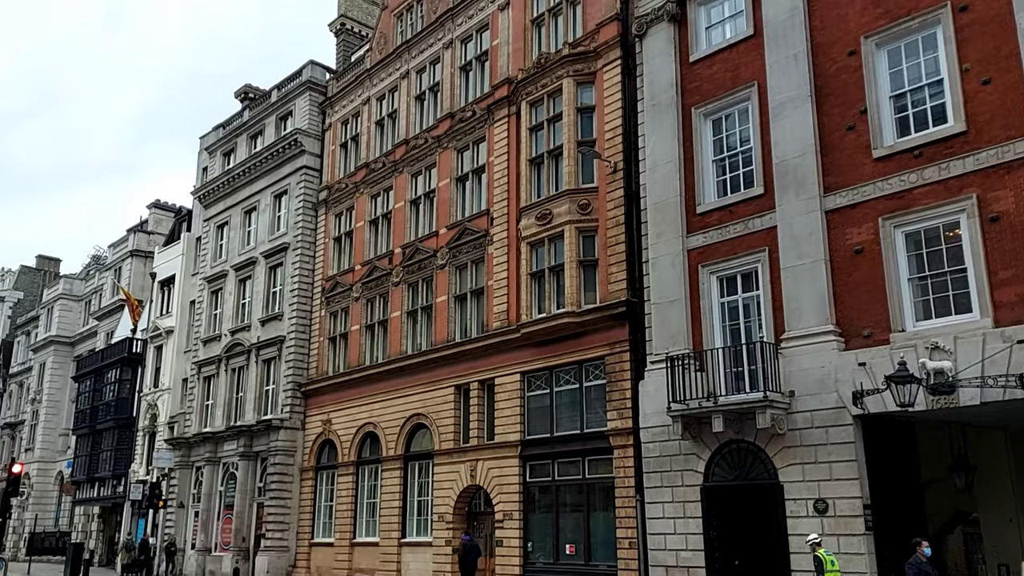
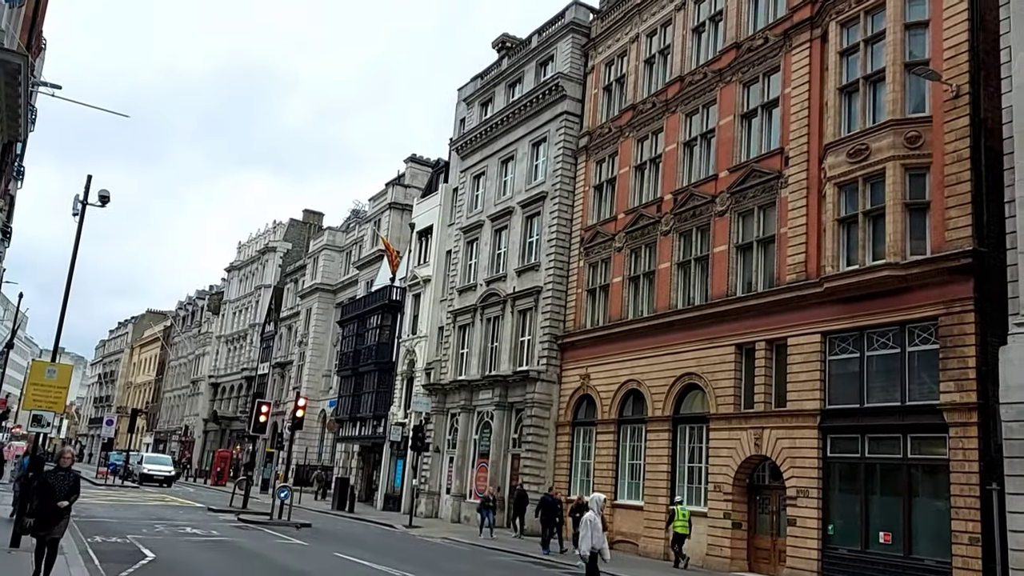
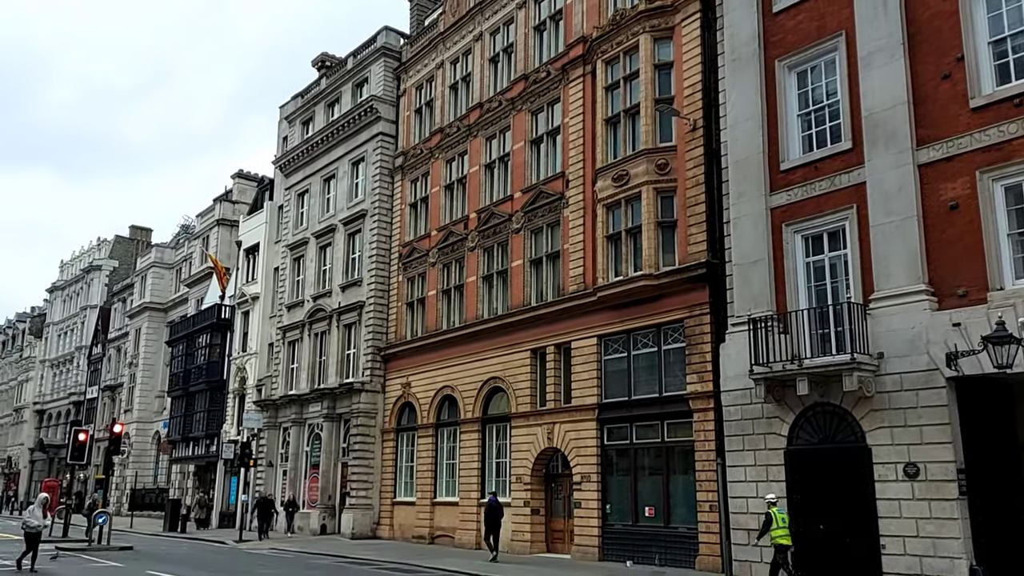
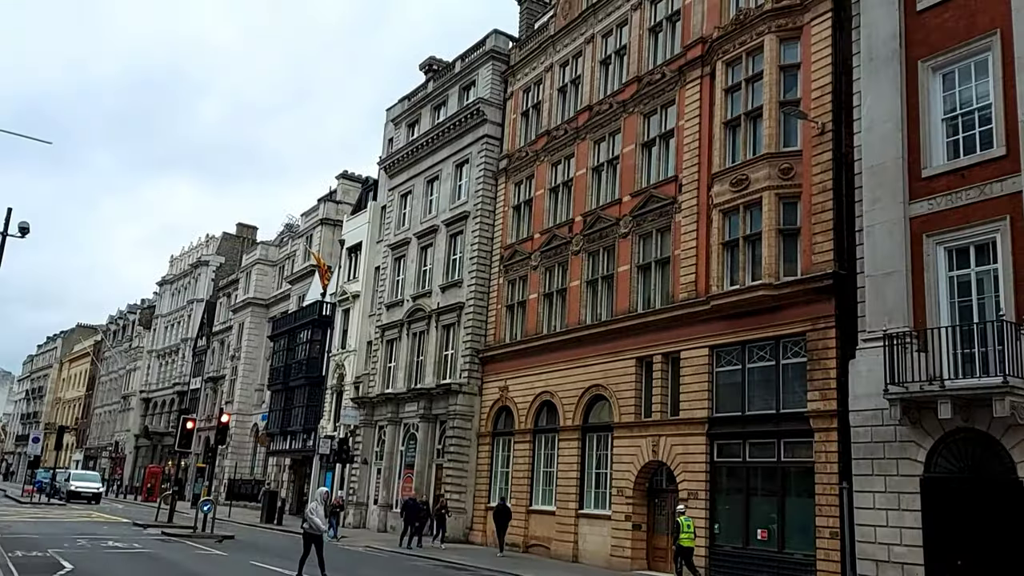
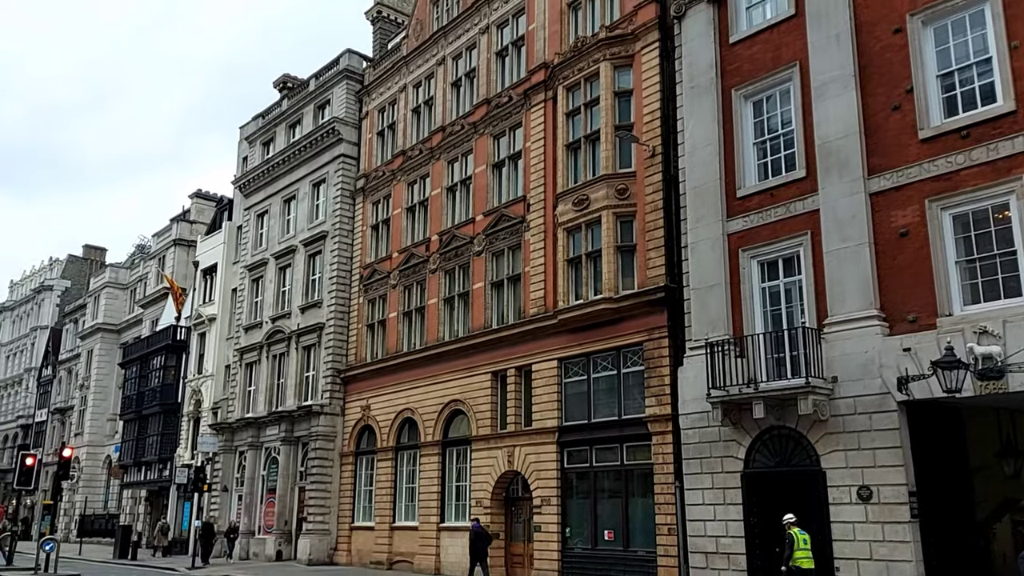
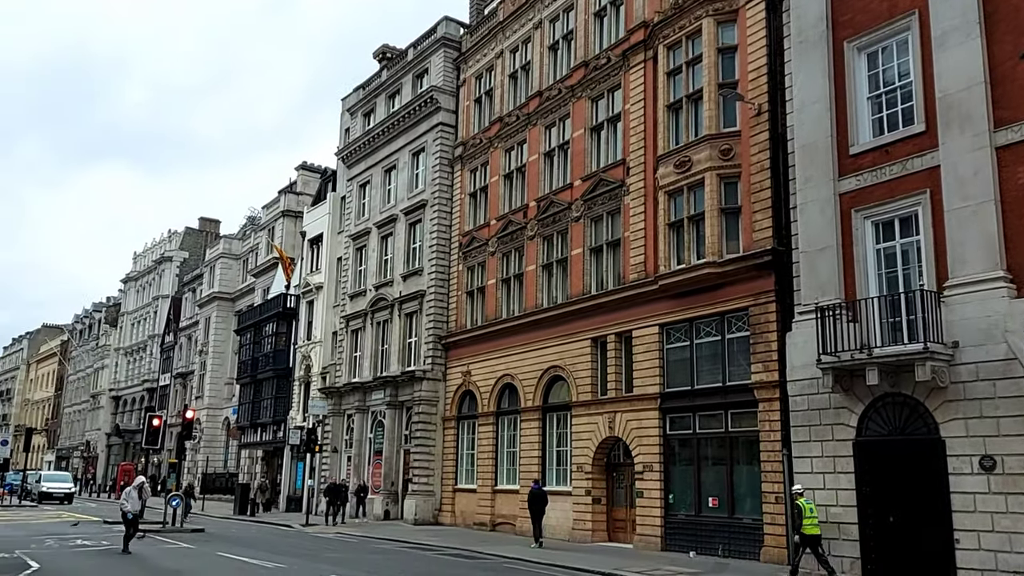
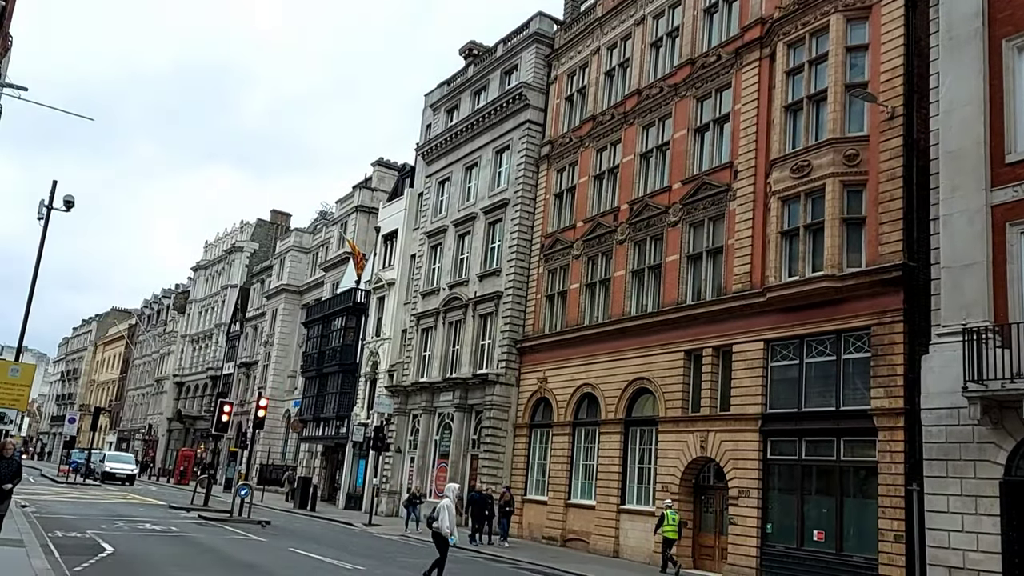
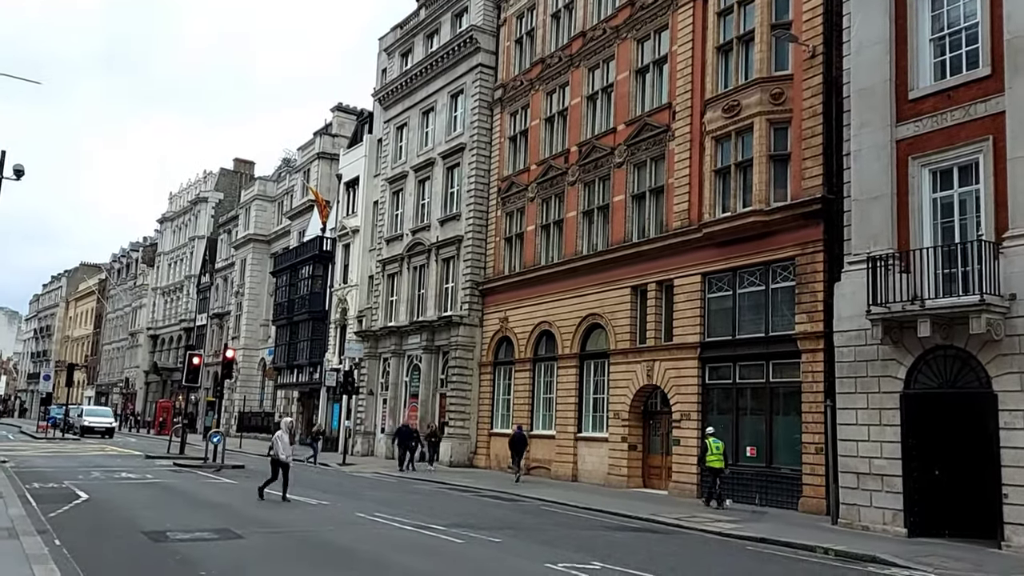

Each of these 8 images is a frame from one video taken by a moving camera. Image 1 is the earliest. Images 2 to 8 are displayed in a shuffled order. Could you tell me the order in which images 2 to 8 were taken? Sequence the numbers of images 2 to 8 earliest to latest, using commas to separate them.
5, 3, 6, 8, 4, 7, 2
